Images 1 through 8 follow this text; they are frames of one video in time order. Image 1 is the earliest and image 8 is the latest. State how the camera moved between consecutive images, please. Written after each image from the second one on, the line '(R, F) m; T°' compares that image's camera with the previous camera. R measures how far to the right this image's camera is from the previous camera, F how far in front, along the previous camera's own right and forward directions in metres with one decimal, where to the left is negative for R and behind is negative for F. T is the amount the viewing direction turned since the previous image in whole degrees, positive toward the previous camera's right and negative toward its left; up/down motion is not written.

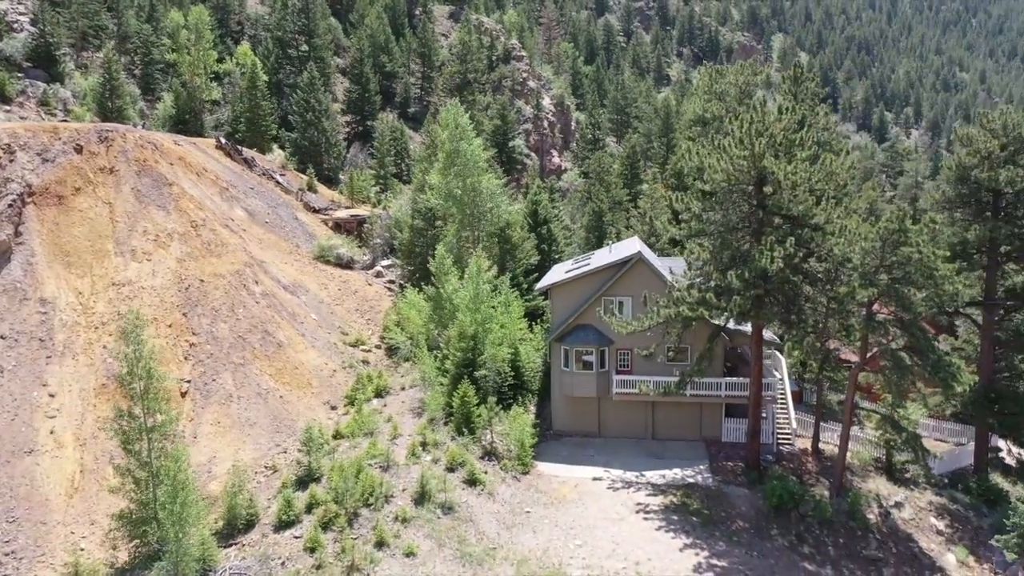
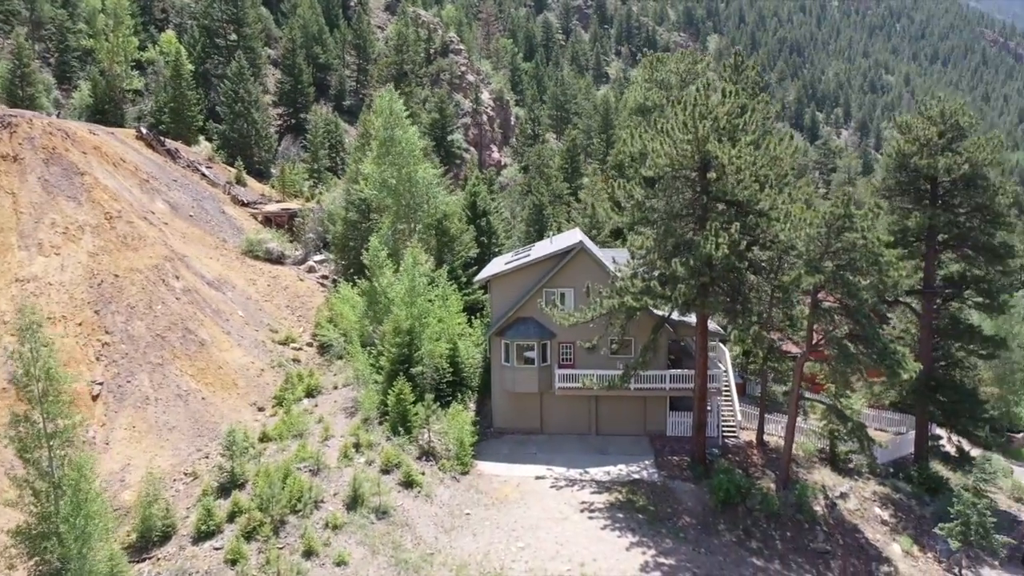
(+0.1, +1.3) m; +4°
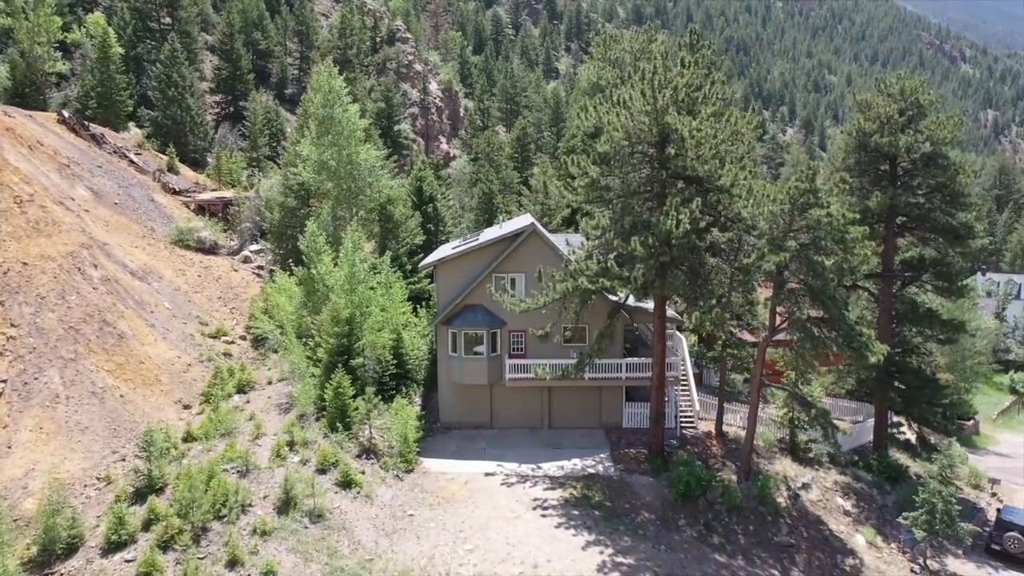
(+0.2, +1.8) m; +3°
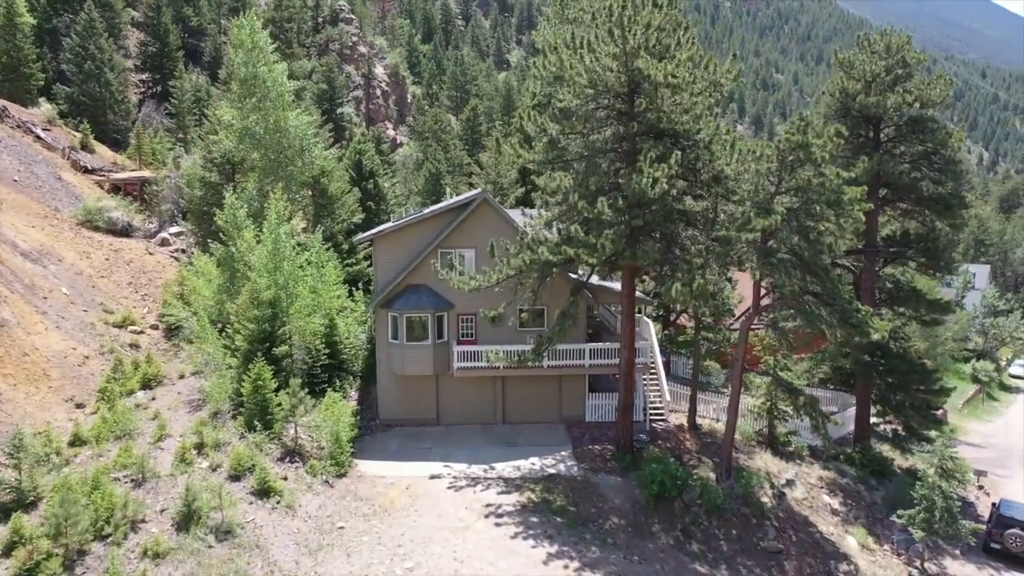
(+0.1, +3.4) m; +3°
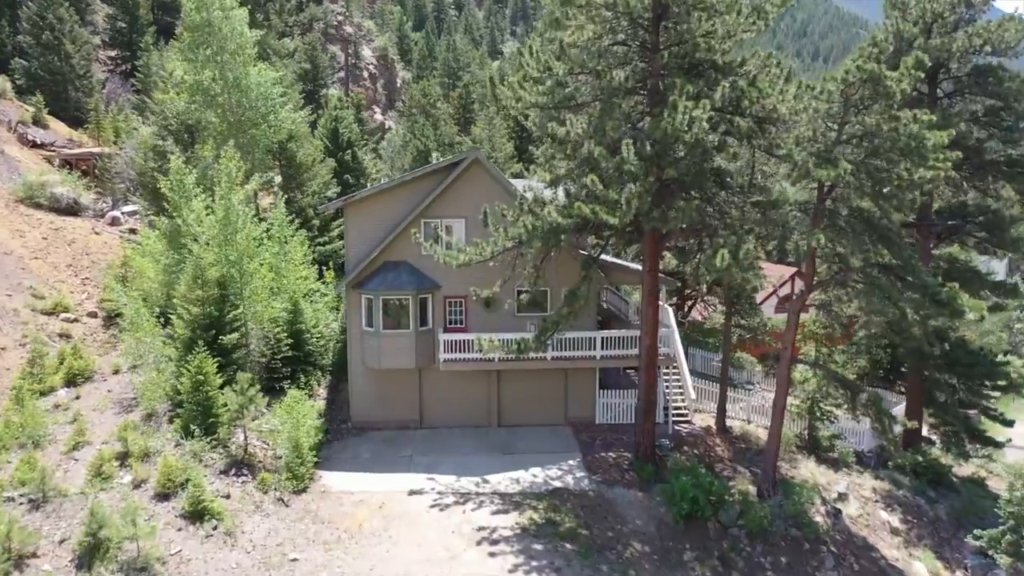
(-0.1, +4.1) m; 0°
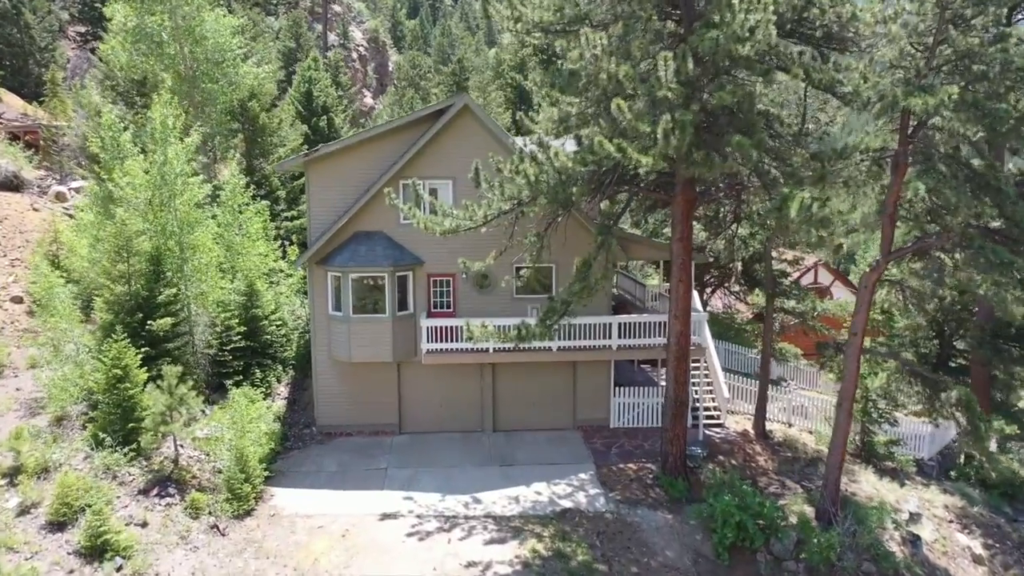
(0.0, +3.8) m; 0°
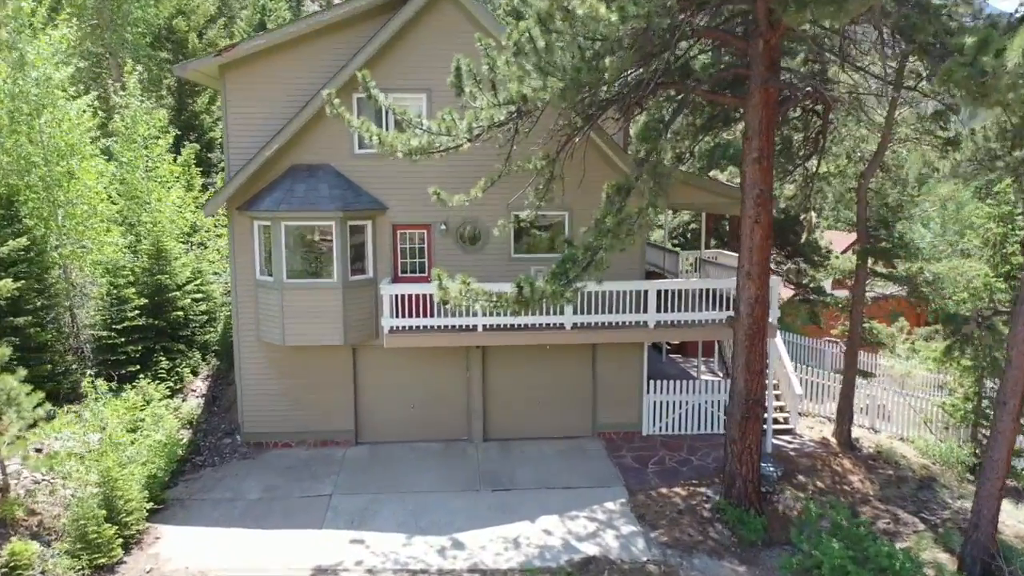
(0.0, +4.9) m; 0°
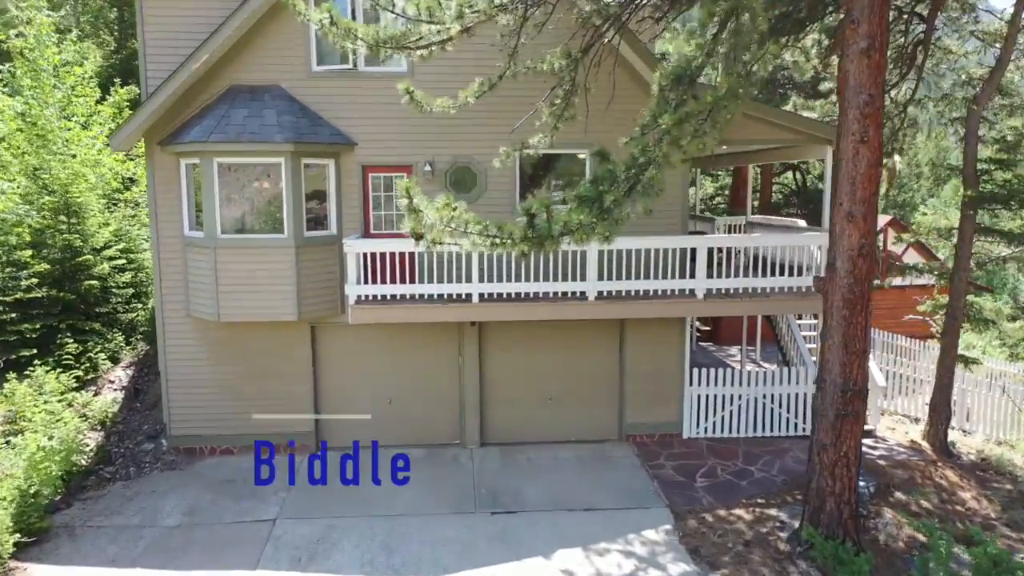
(-0.1, +3.0) m; 0°
